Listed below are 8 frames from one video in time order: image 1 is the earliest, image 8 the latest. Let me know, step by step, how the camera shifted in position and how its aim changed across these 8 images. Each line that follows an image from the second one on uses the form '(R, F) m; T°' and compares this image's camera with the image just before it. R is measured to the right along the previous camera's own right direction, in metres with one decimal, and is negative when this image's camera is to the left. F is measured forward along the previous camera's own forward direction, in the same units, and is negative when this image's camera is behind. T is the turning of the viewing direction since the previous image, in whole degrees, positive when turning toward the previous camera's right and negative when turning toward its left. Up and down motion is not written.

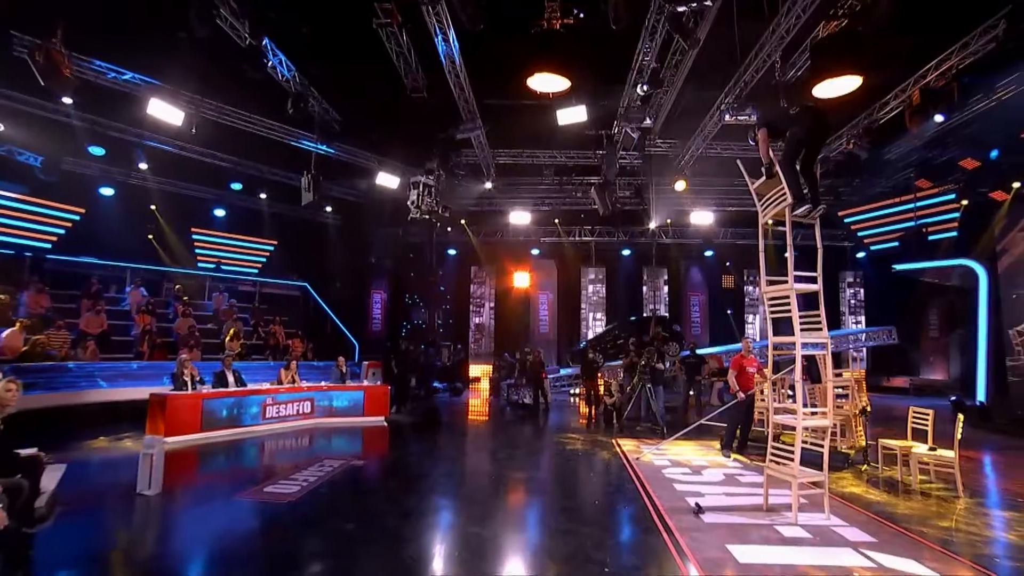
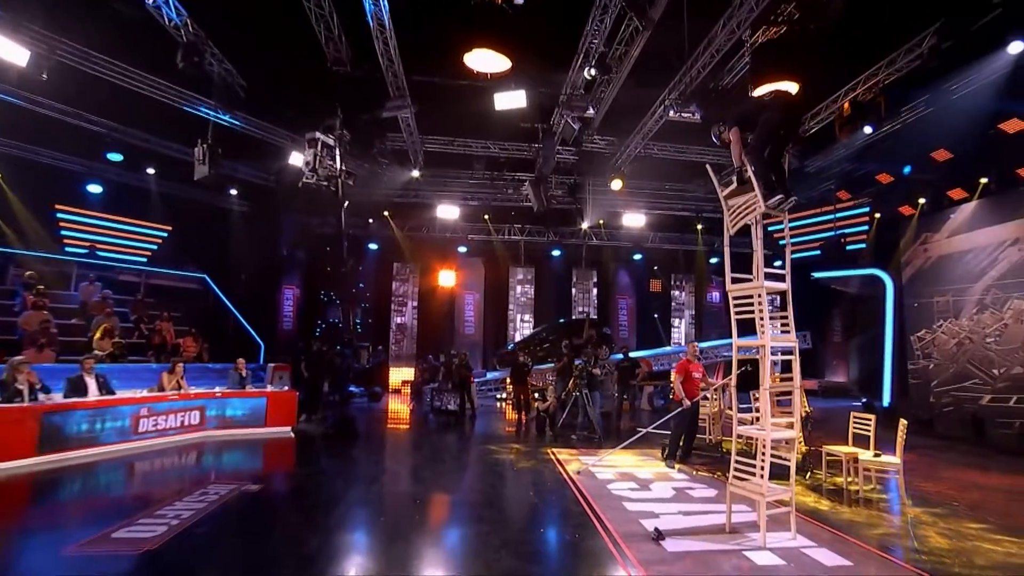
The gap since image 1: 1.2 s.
(-0.1, +0.7) m; +9°
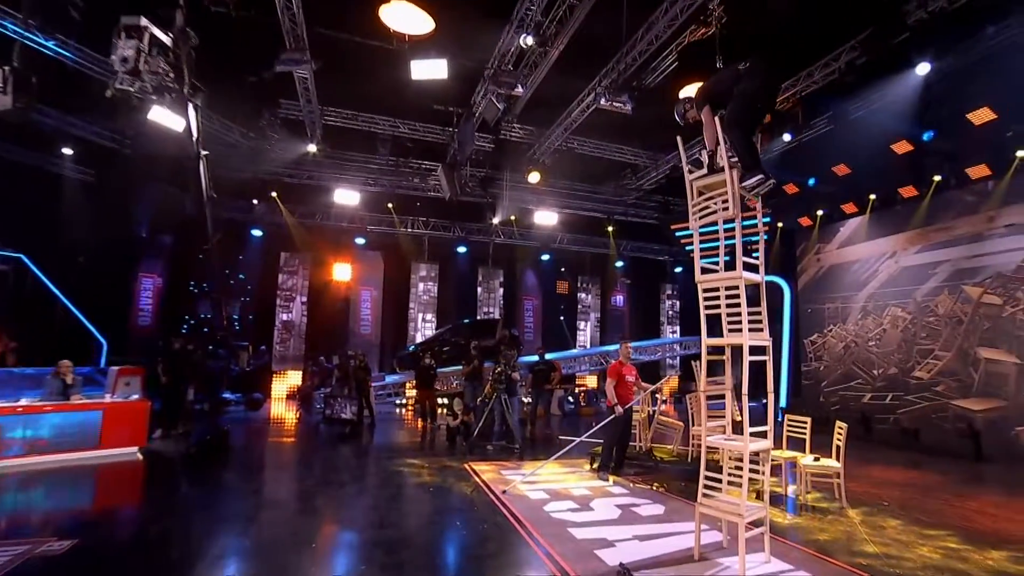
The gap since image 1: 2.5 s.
(-0.3, +0.9) m; +12°
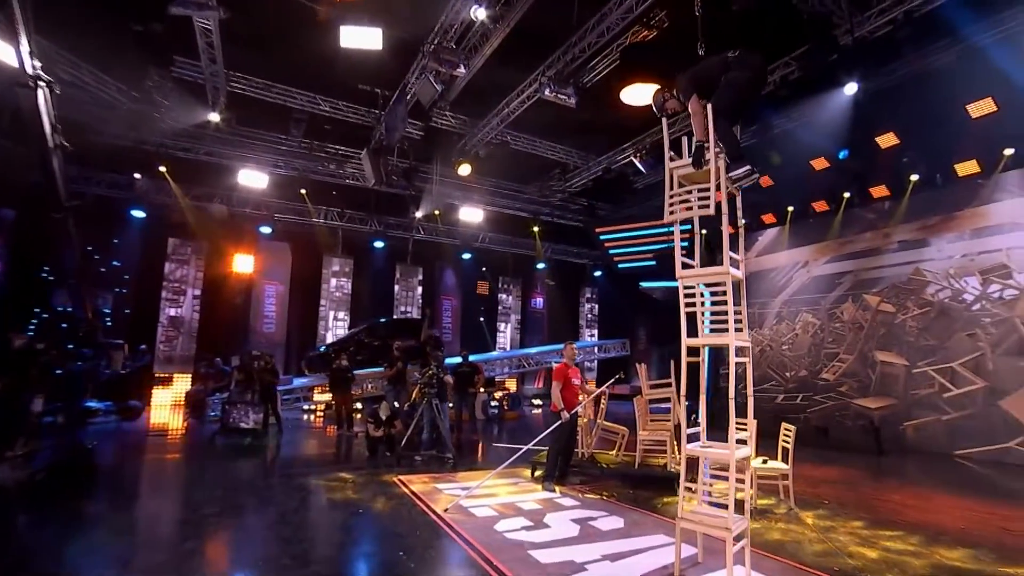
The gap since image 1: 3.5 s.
(-0.4, +0.5) m; +10°
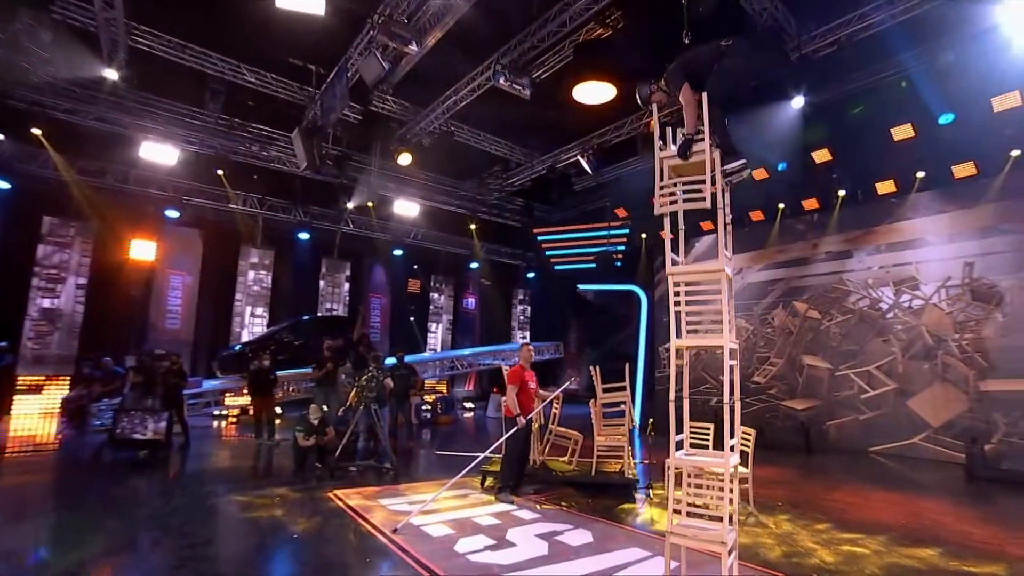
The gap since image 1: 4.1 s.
(-0.3, +0.4) m; +9°
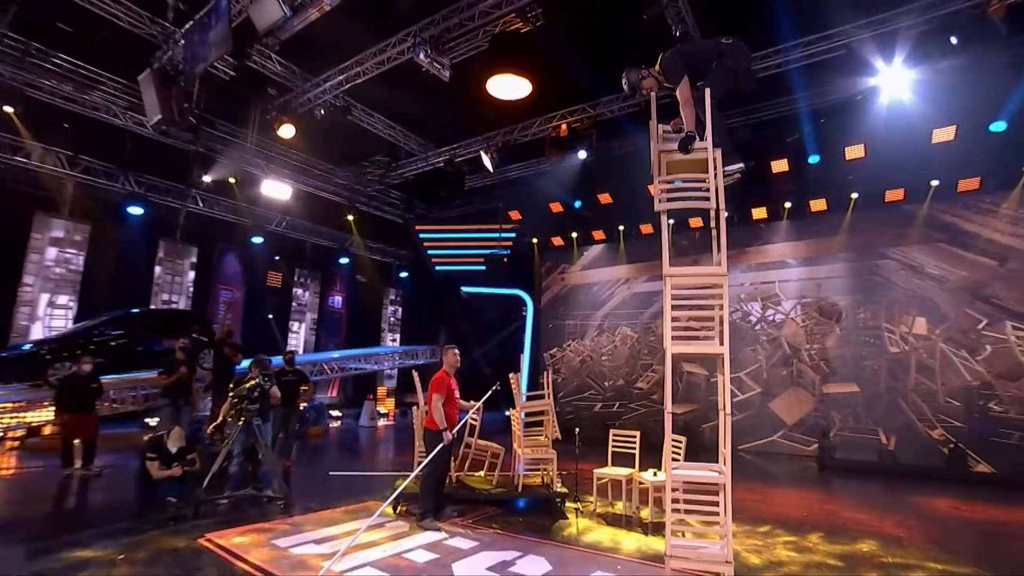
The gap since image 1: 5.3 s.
(-0.7, +0.6) m; +16°
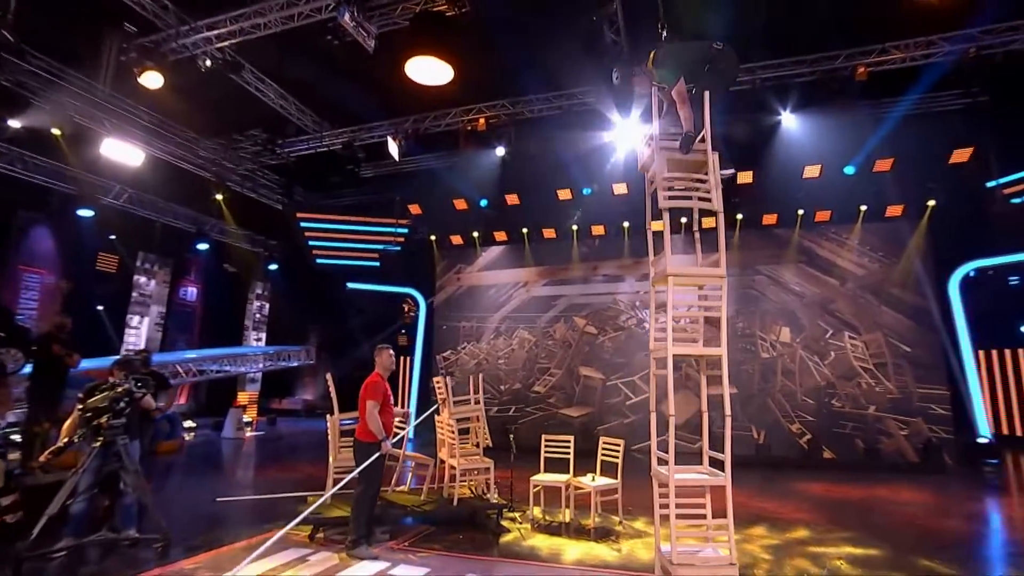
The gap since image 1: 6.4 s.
(-0.7, +0.5) m; +15°
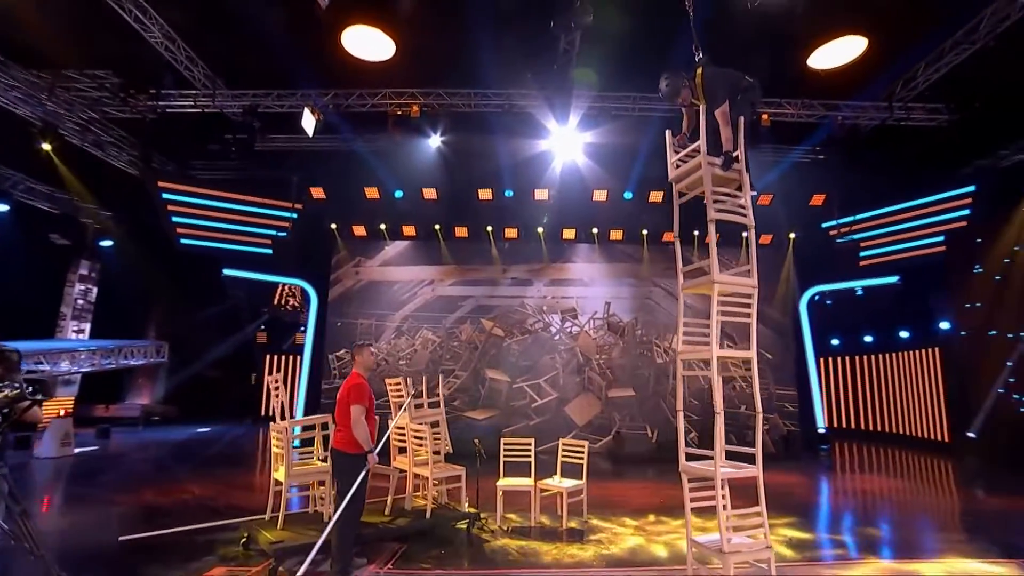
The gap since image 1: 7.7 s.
(-1.2, +0.4) m; +17°
